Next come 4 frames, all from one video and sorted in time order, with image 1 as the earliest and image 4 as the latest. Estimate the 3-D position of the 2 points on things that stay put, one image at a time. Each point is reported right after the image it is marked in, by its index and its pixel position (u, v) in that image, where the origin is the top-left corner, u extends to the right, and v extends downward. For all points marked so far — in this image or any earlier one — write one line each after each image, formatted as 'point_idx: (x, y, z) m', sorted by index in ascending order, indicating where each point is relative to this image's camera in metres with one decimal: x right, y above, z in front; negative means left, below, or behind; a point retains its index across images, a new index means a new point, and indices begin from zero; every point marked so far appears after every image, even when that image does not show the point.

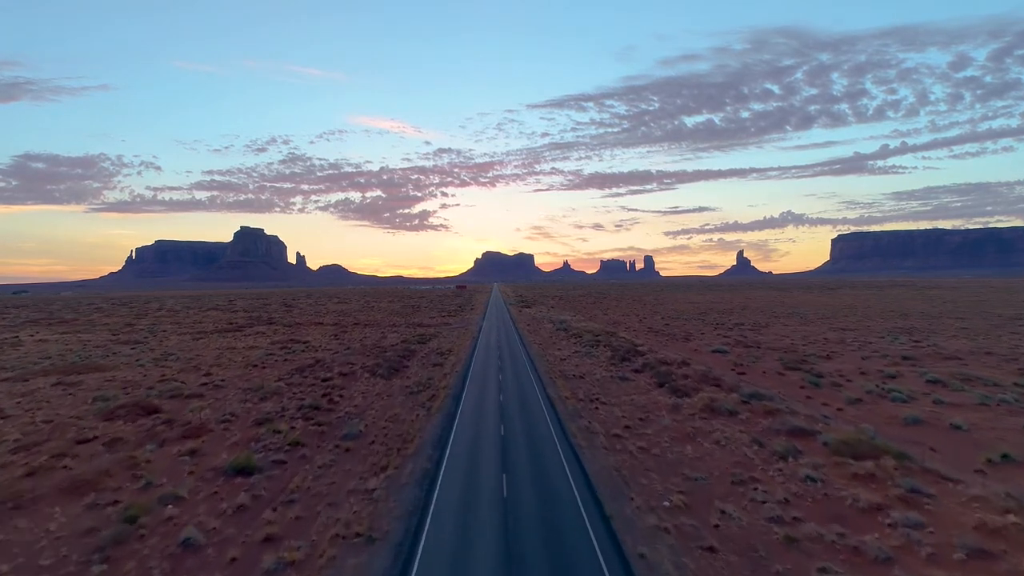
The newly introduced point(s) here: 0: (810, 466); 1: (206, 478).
0: (+10.9, -6.5, +19.0) m
1: (-11.0, -6.9, +18.7) m
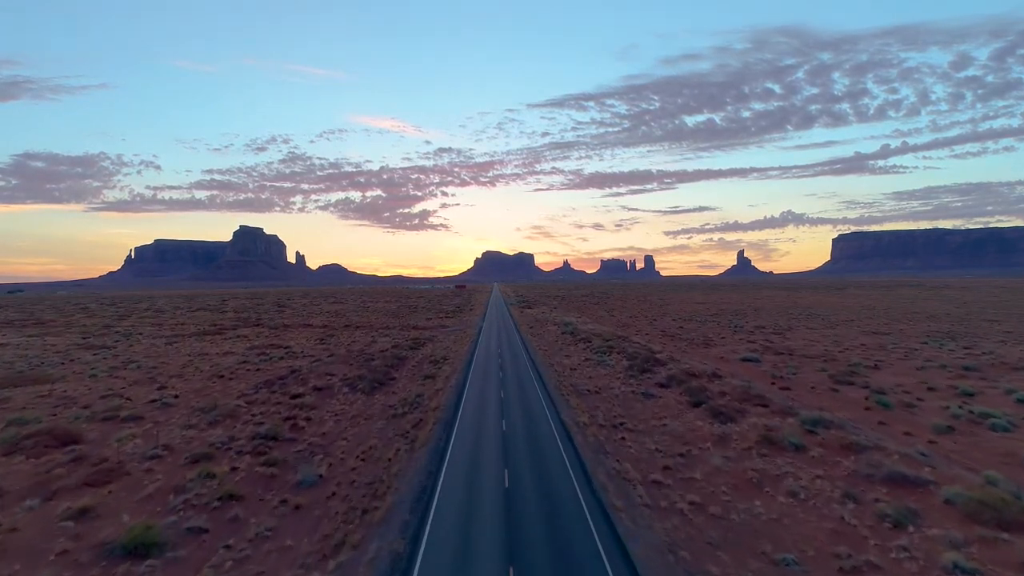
0: (+11.1, -6.6, +13.3) m
1: (-10.8, -6.9, +13.0) m
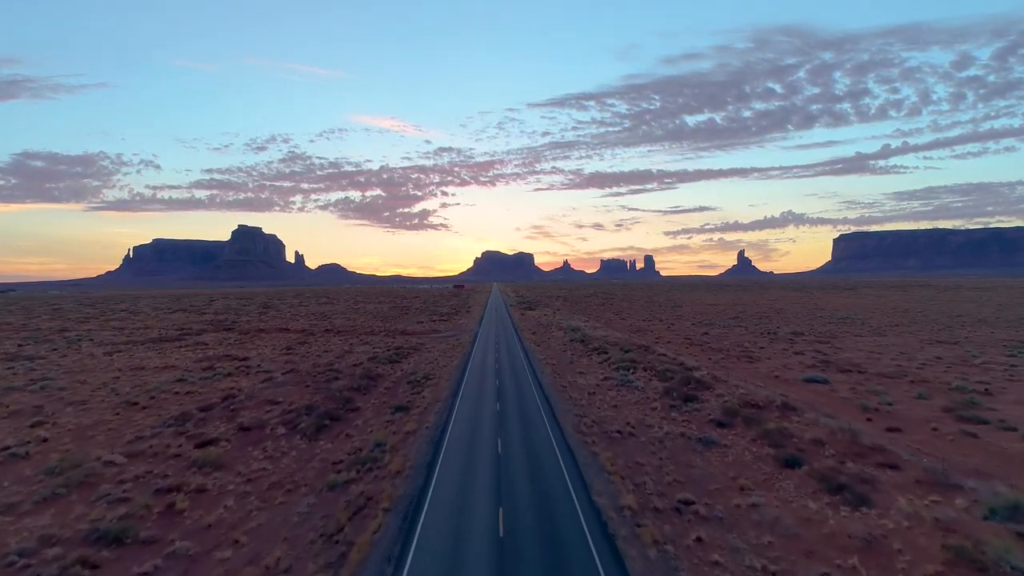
0: (+11.2, -6.6, +3.9) m
1: (-10.7, -6.9, +3.6) m
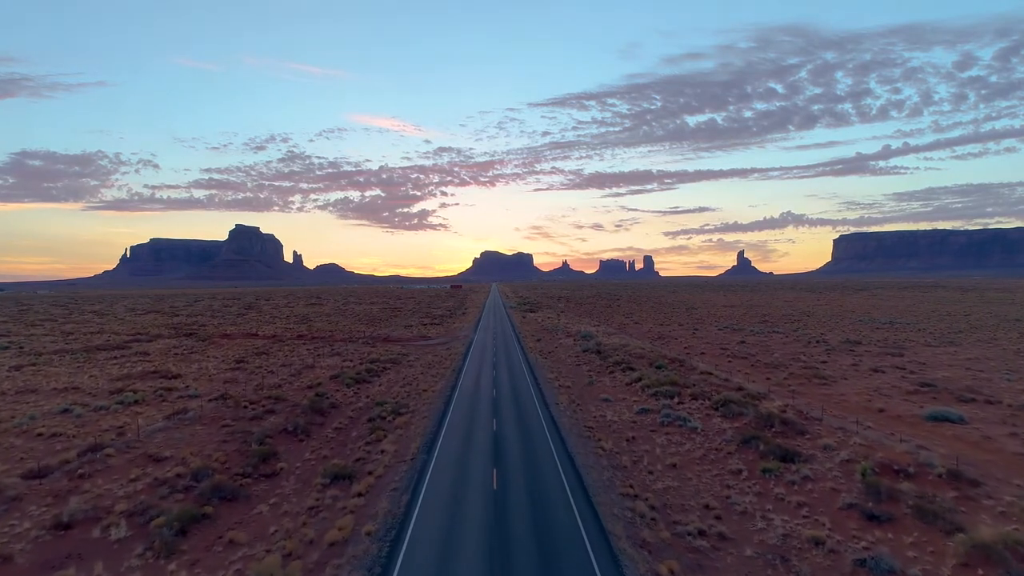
0: (+11.4, -6.6, -6.1) m
1: (-10.5, -6.8, -6.4) m
